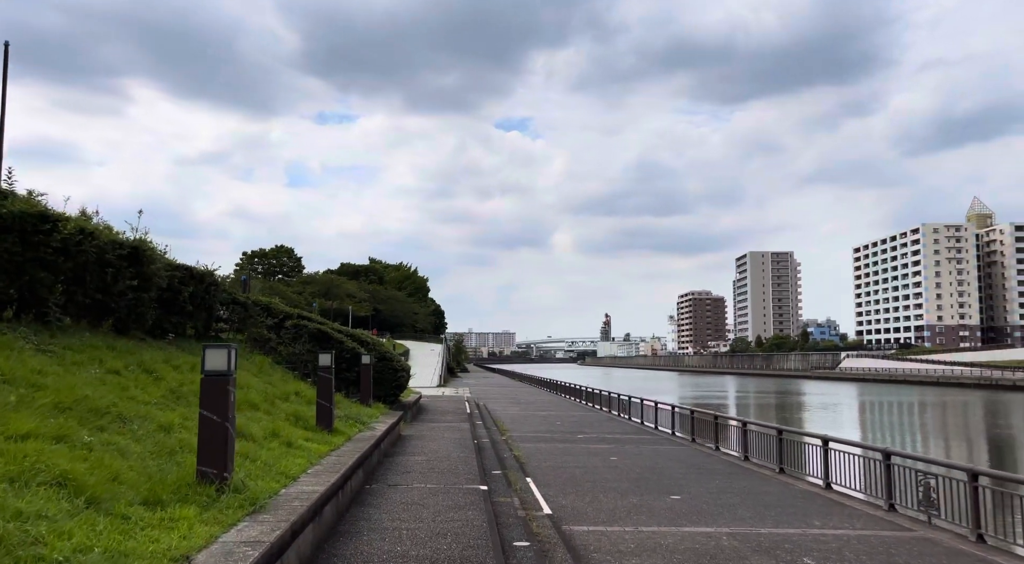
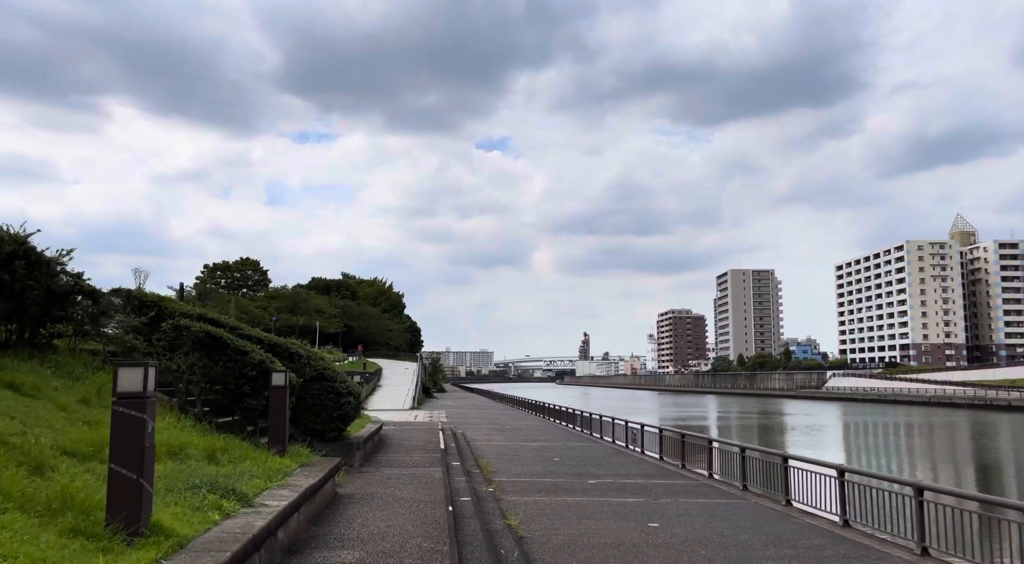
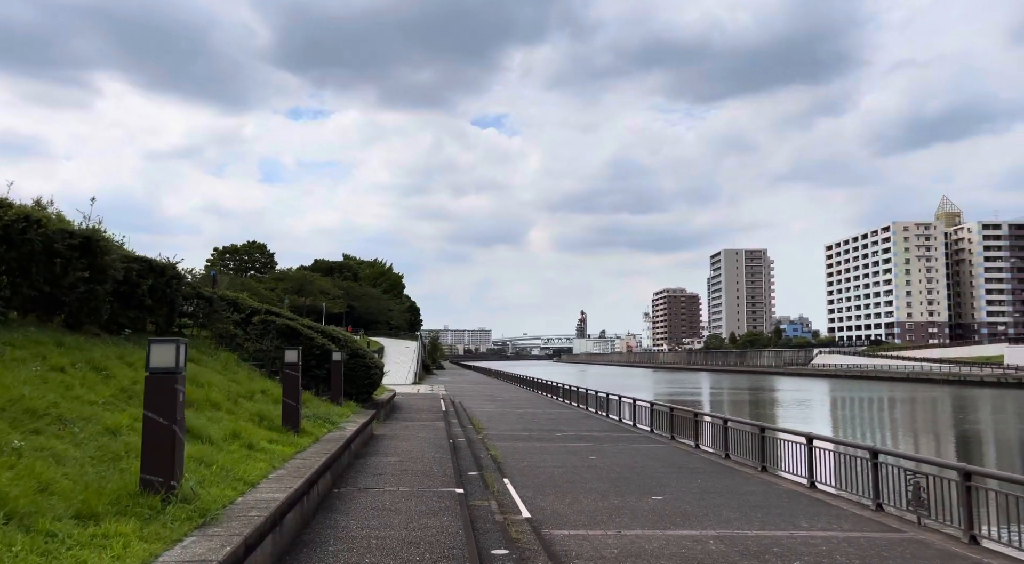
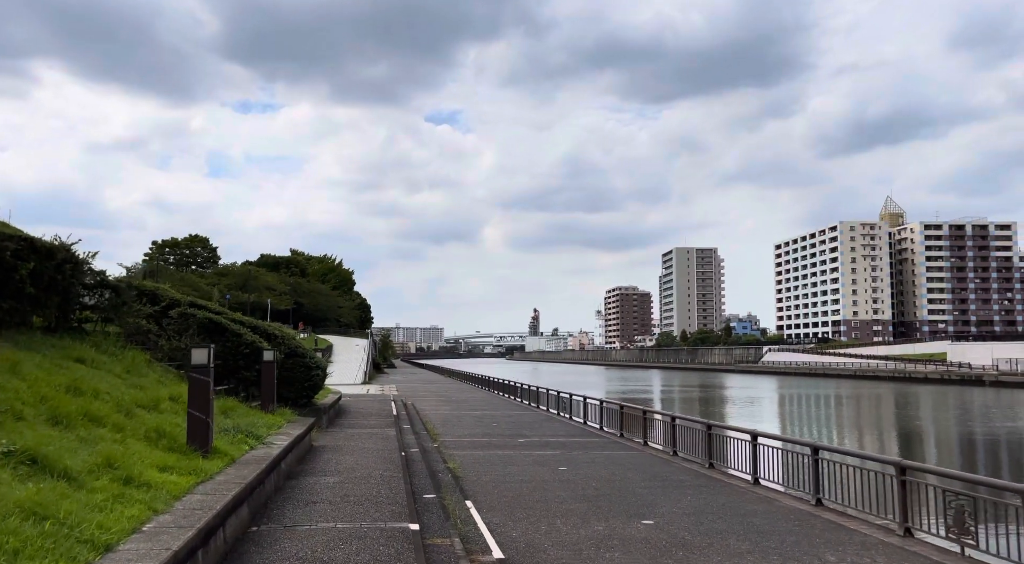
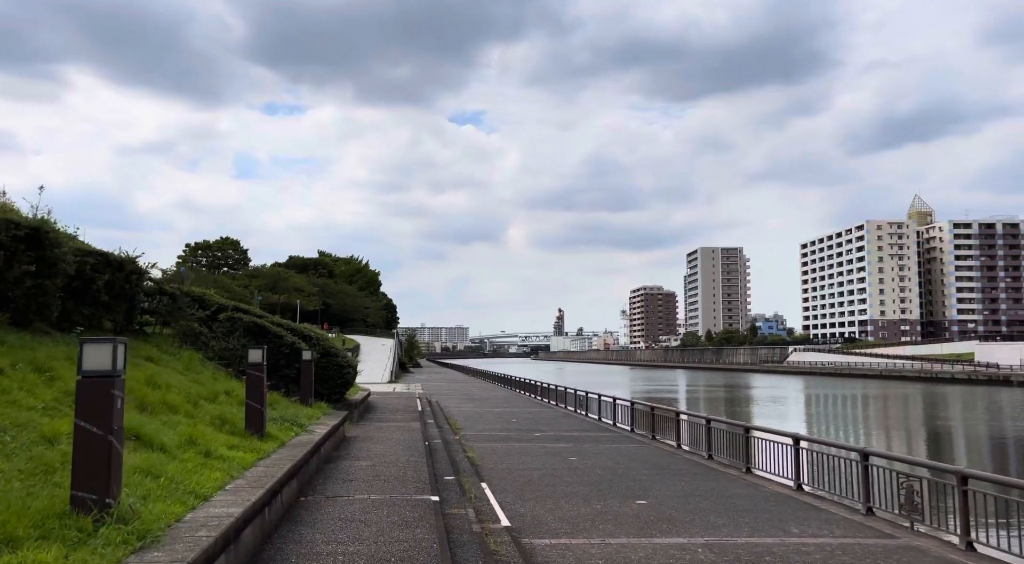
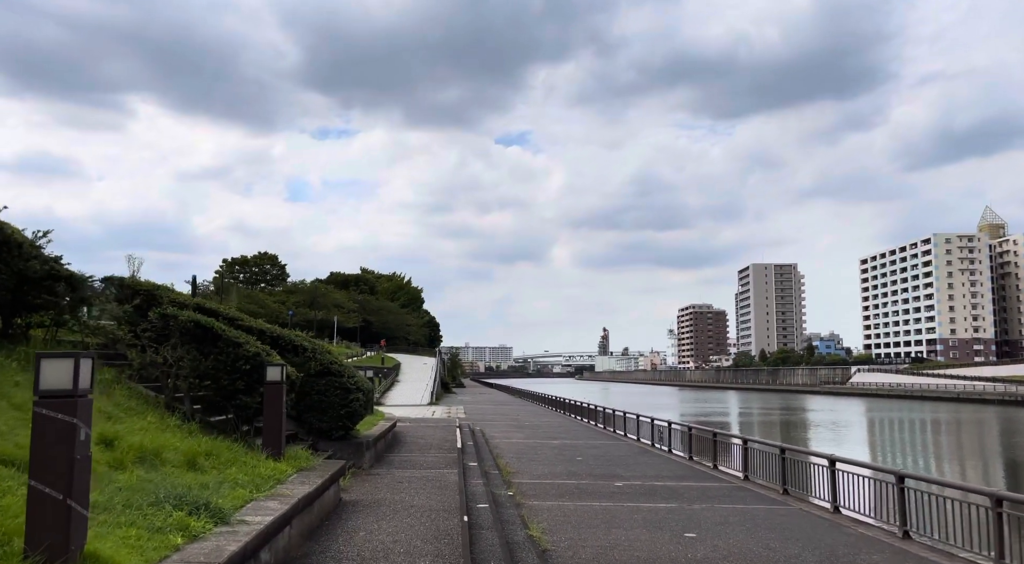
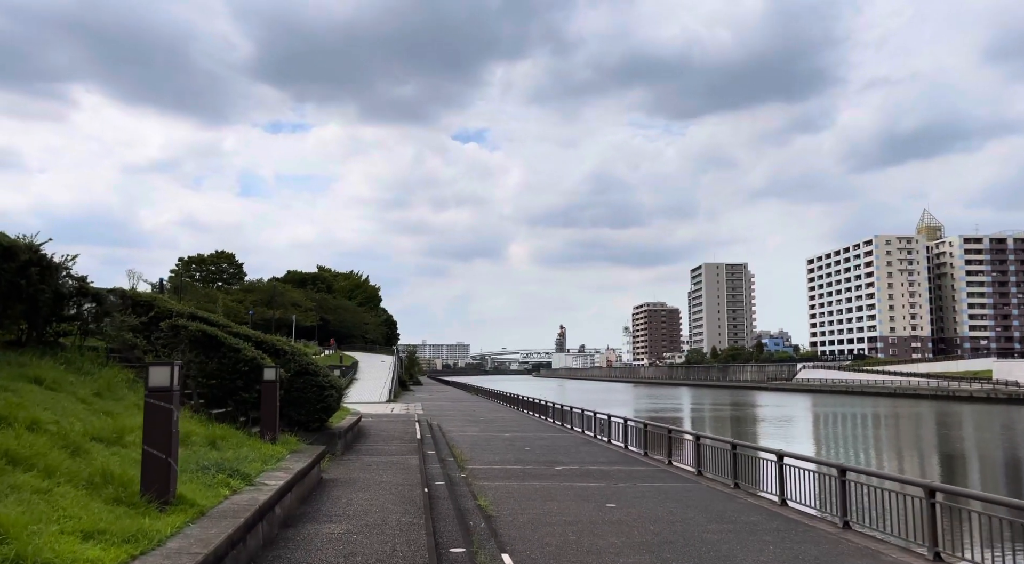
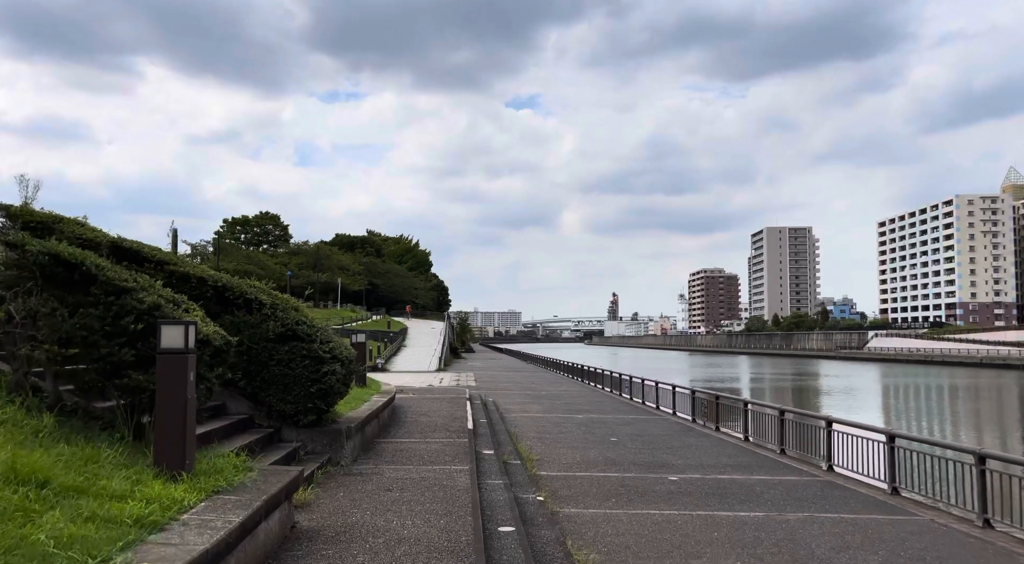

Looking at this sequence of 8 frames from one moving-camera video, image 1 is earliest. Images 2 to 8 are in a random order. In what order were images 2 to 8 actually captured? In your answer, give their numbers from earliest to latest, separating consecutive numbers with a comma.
3, 5, 4, 7, 2, 6, 8
